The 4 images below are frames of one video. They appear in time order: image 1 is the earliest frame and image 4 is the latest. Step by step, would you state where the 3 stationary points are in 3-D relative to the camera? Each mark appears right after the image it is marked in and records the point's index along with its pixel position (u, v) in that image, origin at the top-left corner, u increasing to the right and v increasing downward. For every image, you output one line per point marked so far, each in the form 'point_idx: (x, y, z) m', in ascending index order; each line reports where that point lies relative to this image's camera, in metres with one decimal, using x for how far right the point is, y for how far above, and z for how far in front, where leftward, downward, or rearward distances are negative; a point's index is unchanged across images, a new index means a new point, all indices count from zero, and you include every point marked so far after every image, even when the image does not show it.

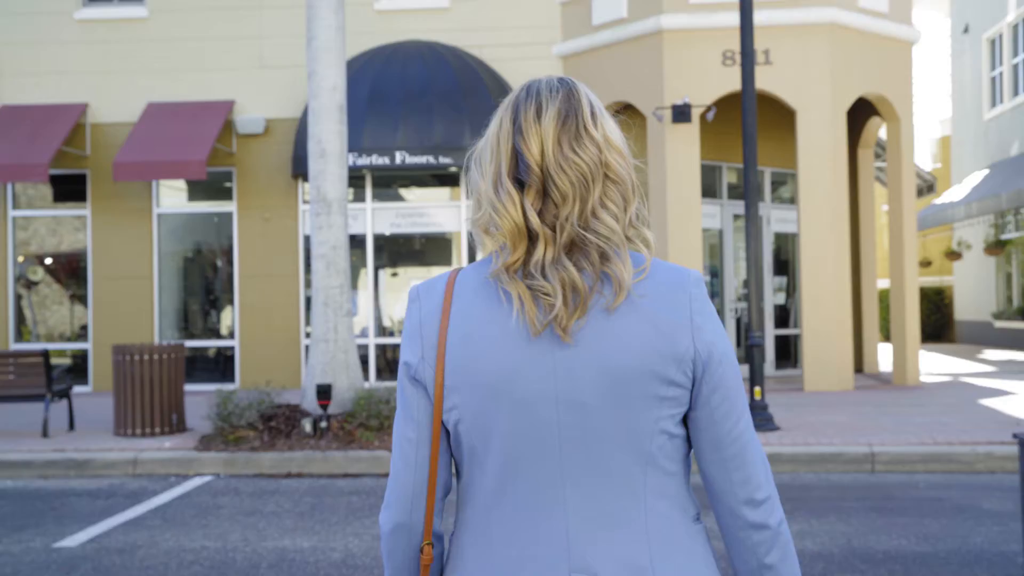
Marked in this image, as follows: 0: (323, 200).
0: (-2.0, +0.9, +10.9) m
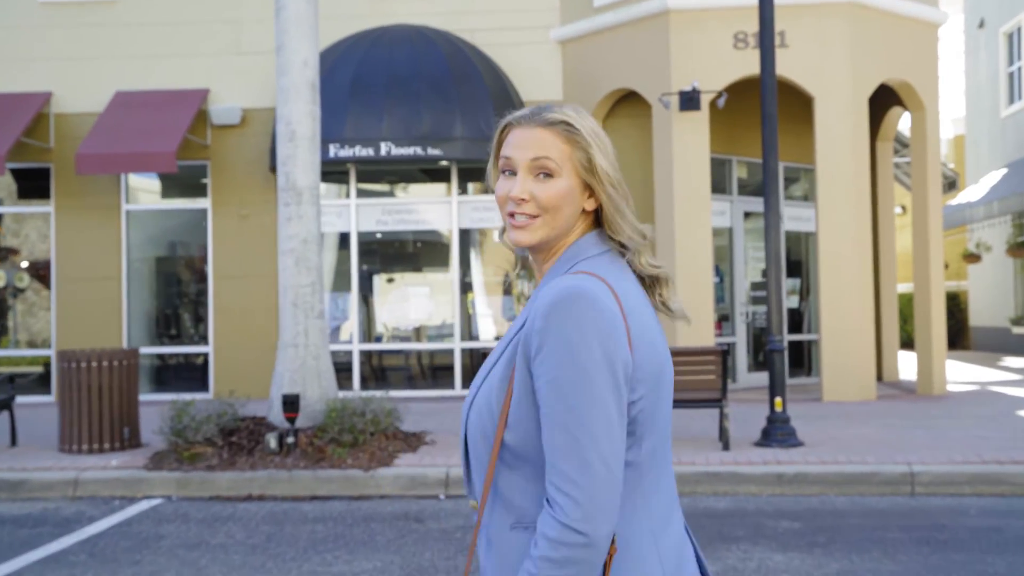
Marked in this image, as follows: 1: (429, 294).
0: (-2.1, +1.0, +9.7) m
1: (-1.1, -0.2, +15.6) m
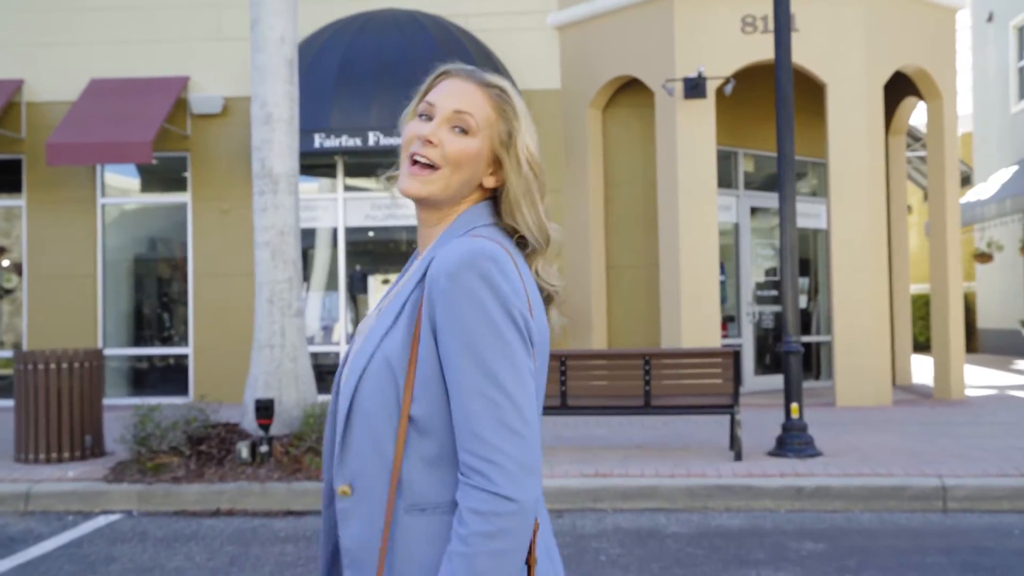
0: (-2.1, +1.0, +9.0) m
1: (-1.1, -0.2, +14.8) m
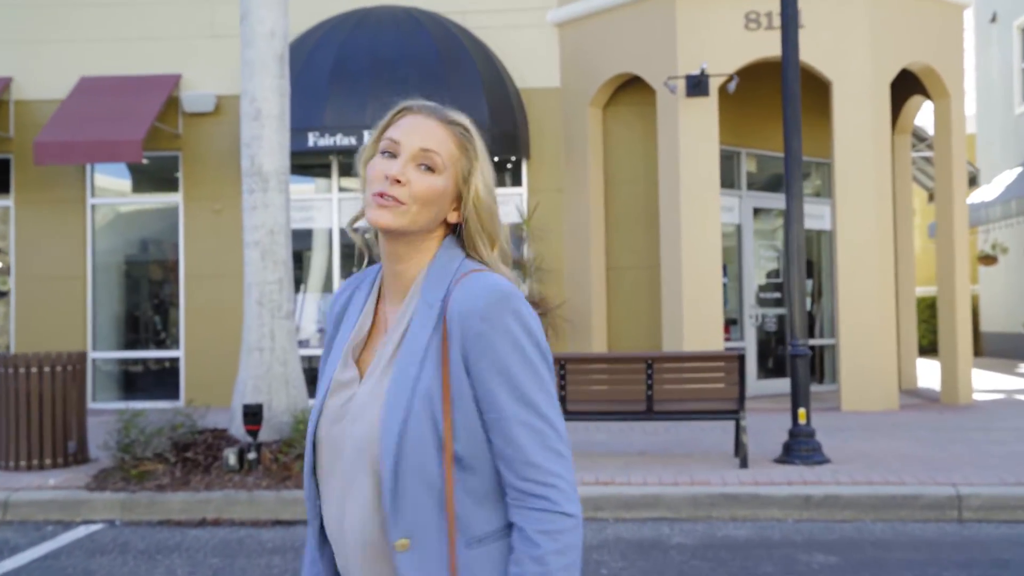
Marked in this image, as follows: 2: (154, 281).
0: (-2.2, +1.0, +8.7) m
1: (-1.2, -0.2, +14.5) m
2: (-5.1, +0.1, +14.6) m
